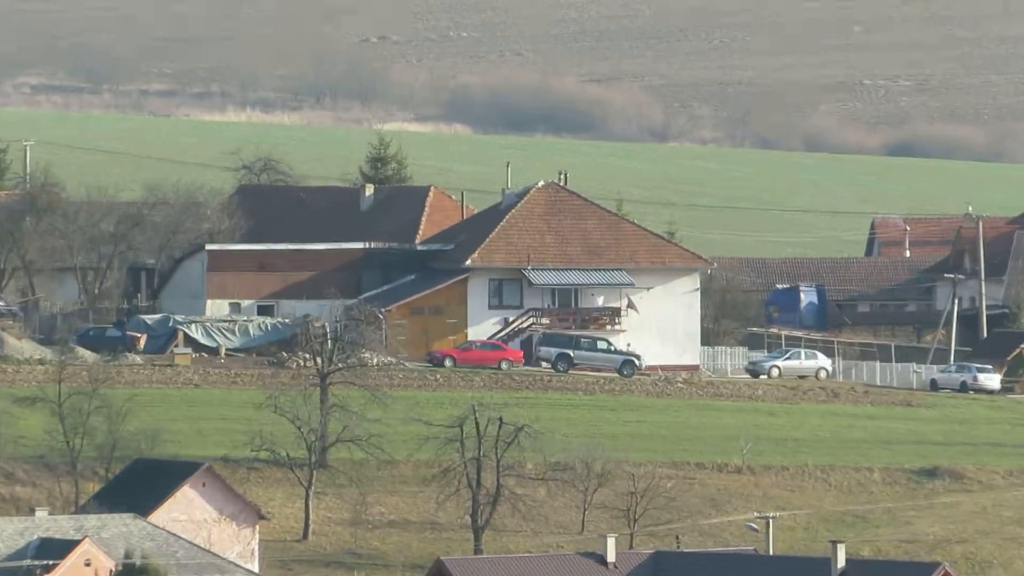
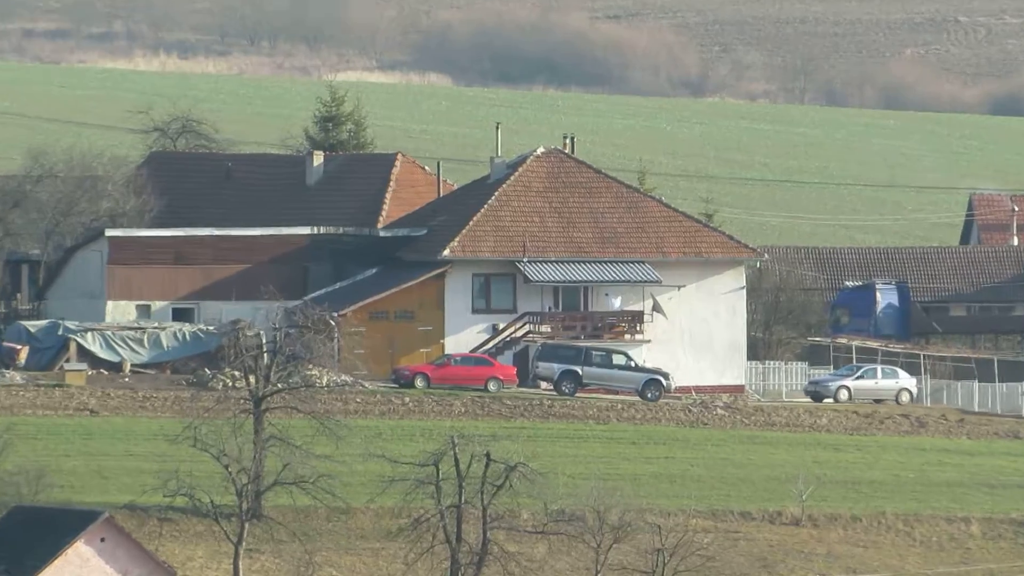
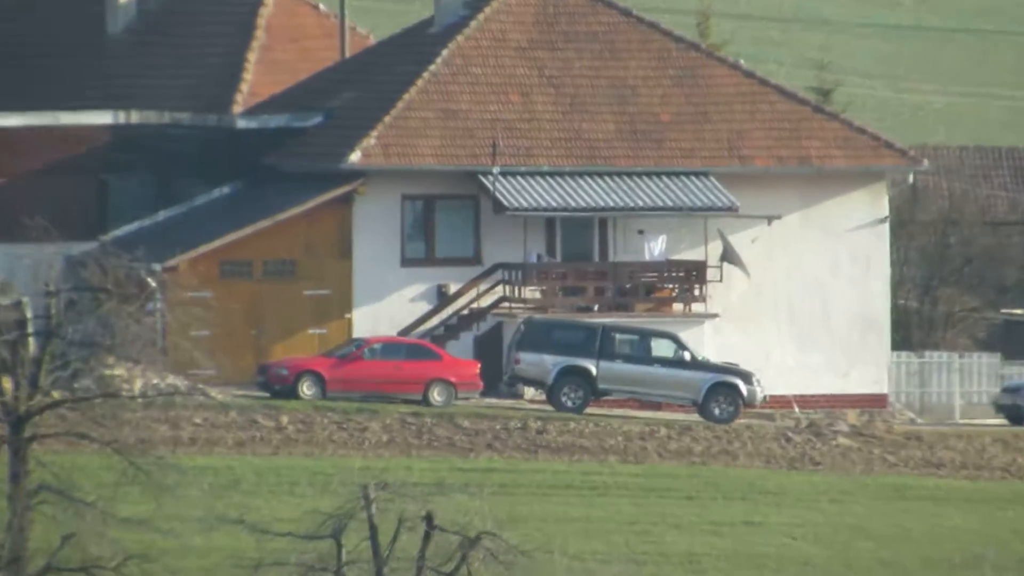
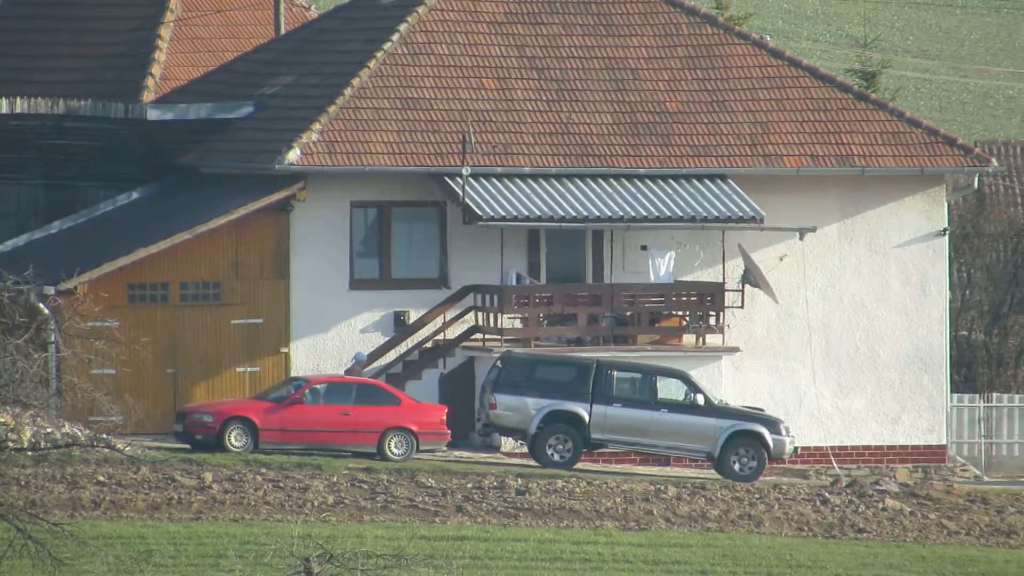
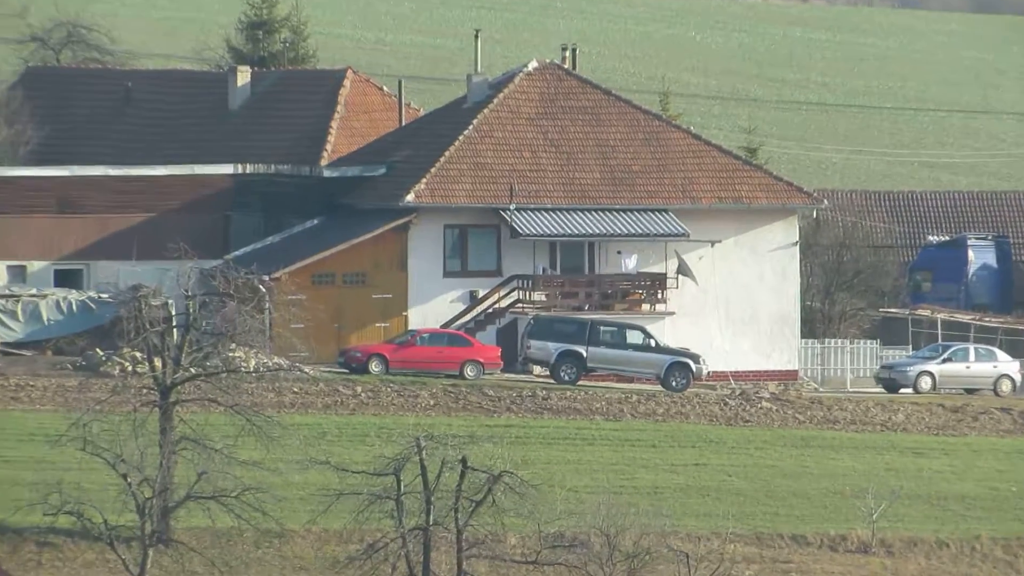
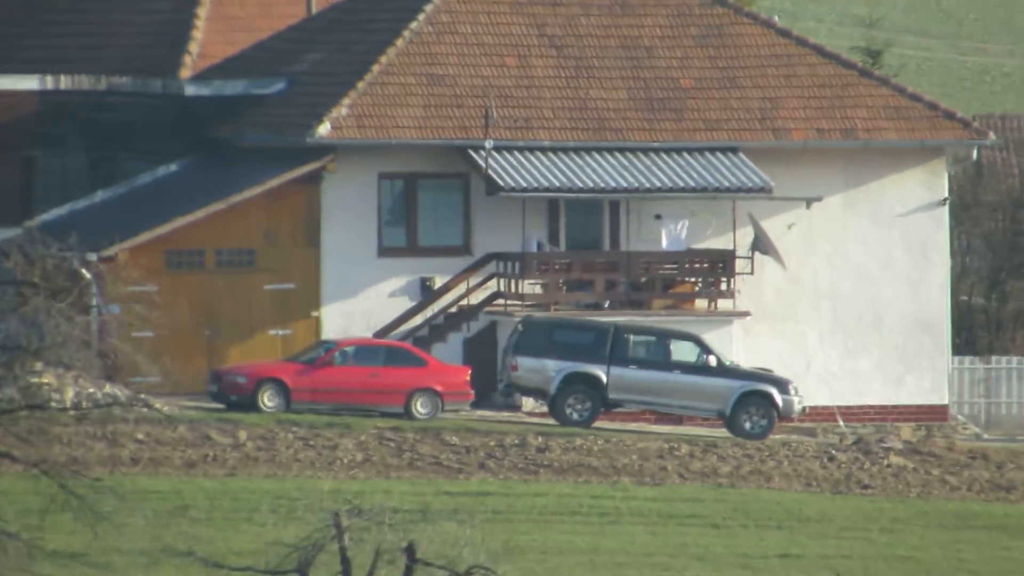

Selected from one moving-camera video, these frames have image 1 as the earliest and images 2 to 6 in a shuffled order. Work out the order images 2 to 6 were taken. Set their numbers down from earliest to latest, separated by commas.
2, 5, 3, 6, 4
